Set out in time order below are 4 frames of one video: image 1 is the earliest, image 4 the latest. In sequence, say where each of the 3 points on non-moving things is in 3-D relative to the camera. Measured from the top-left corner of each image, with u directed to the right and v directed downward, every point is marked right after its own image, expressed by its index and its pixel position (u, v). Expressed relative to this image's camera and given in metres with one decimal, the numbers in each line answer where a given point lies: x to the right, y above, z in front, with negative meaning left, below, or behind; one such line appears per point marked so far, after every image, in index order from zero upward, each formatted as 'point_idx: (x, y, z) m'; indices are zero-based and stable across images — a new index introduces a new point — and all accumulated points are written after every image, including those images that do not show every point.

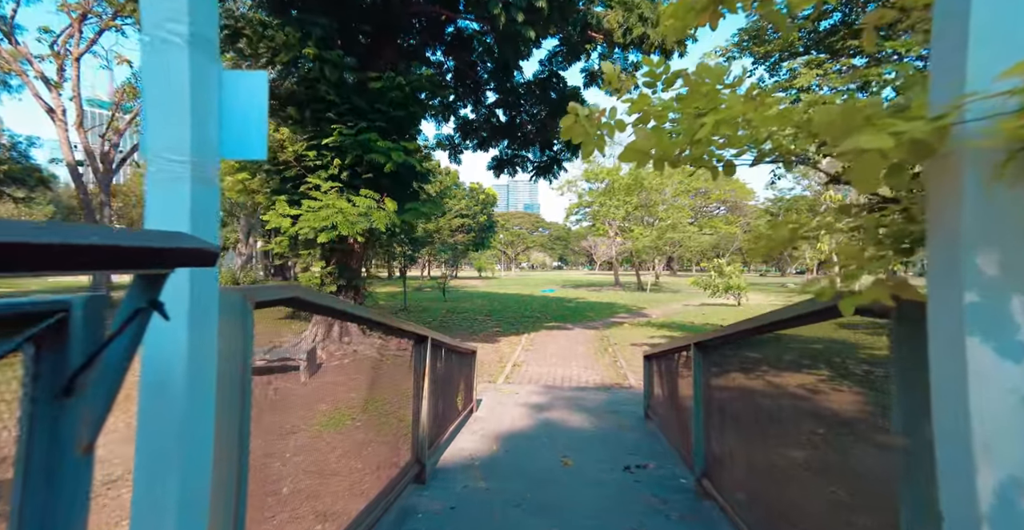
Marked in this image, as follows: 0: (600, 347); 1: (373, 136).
0: (+1.8, -1.7, +10.2) m
1: (-2.3, +2.1, +8.2) m
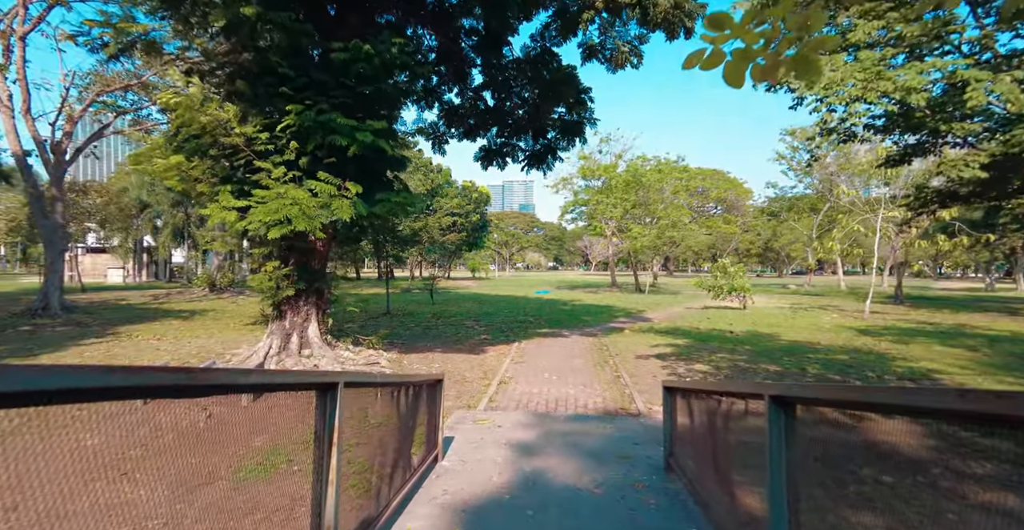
0: (+1.6, -1.7, +9.0) m
1: (-2.5, +2.1, +6.9) m
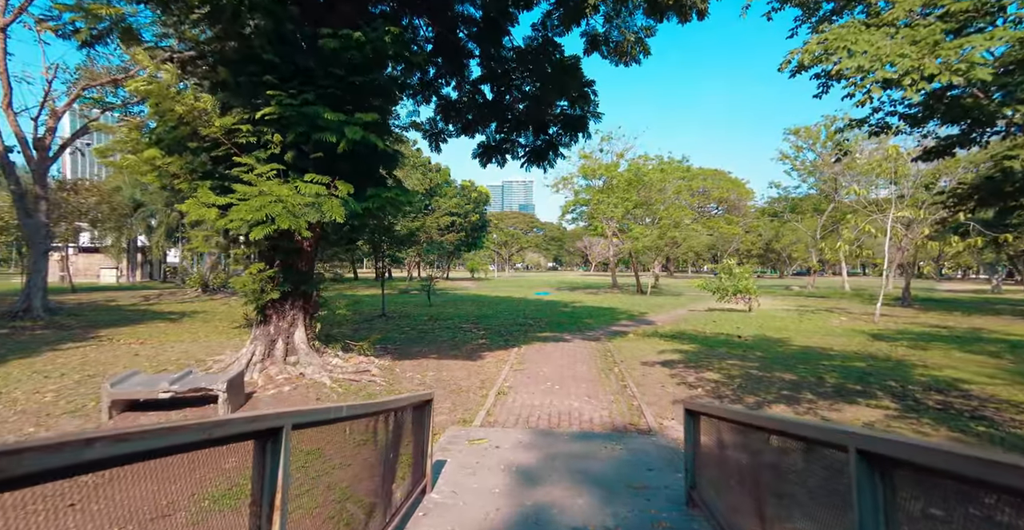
0: (+1.6, -1.7, +8.5) m
1: (-2.5, +2.1, +6.5) m
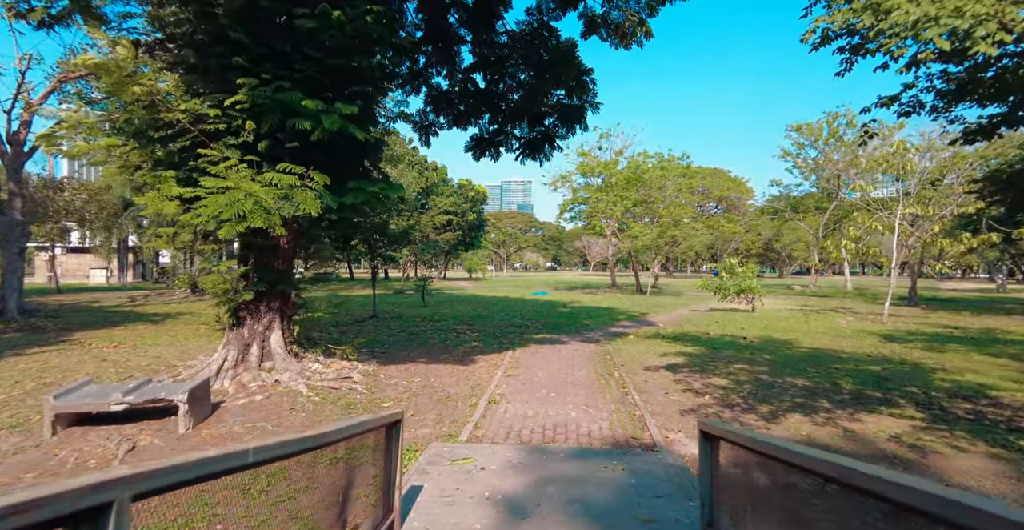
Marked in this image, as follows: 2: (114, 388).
0: (+1.5, -1.7, +8.0) m
1: (-2.6, +2.1, +6.0) m
2: (-4.2, -1.3, +5.2) m
